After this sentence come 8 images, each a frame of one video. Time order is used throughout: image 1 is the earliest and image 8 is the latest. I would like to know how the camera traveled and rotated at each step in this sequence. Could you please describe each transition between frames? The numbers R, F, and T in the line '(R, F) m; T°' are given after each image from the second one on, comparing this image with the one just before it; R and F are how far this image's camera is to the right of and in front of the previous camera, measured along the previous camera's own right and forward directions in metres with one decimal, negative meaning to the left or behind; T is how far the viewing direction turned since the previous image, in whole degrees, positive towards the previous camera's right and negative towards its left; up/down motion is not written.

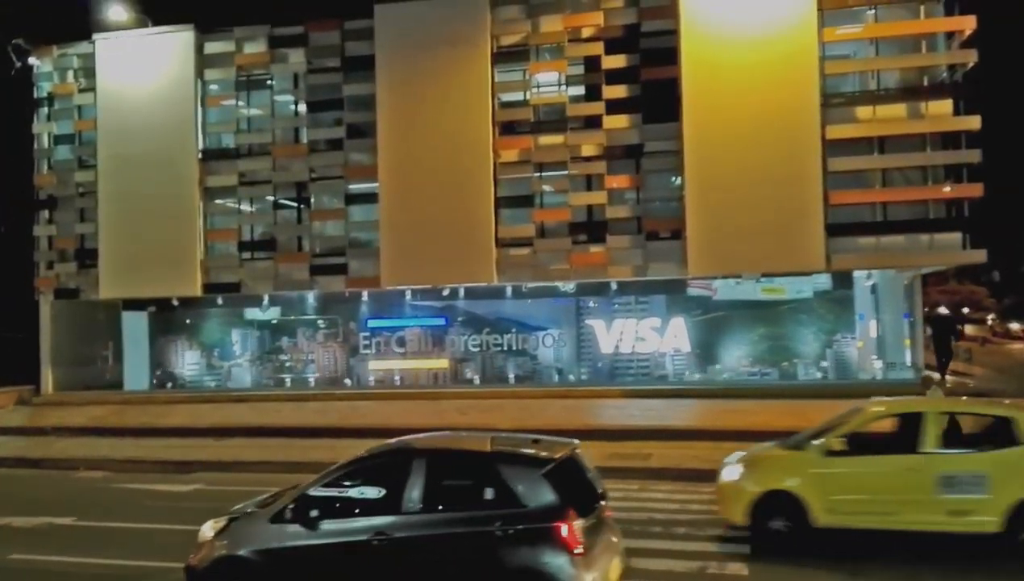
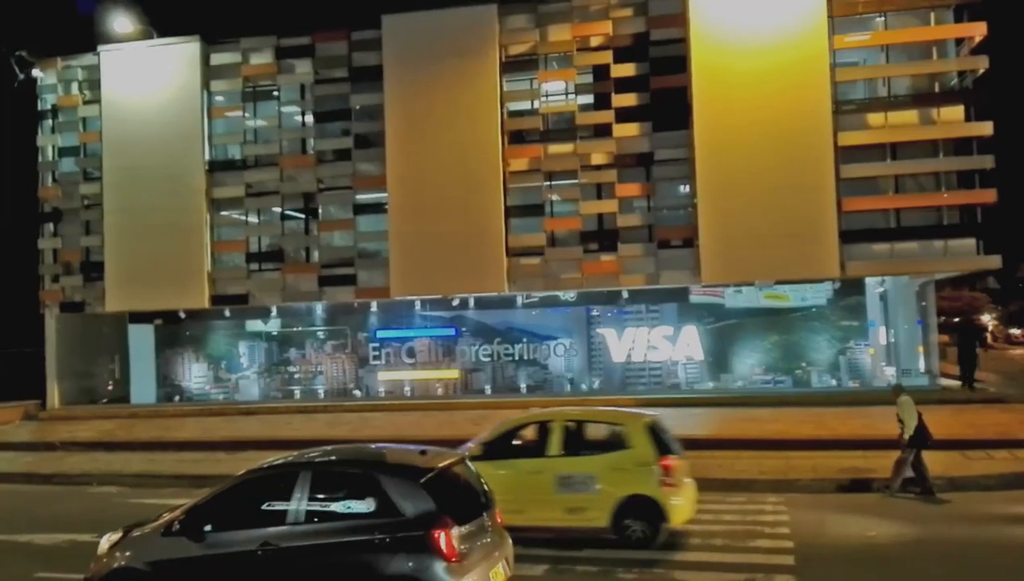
(-0.4, +0.1) m; 0°
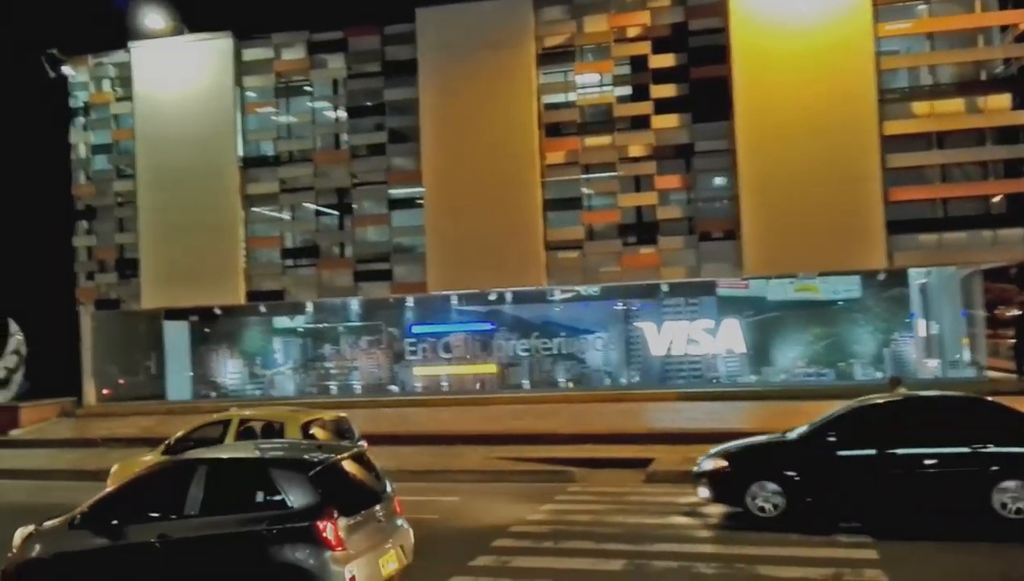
(-0.6, +0.1) m; -1°
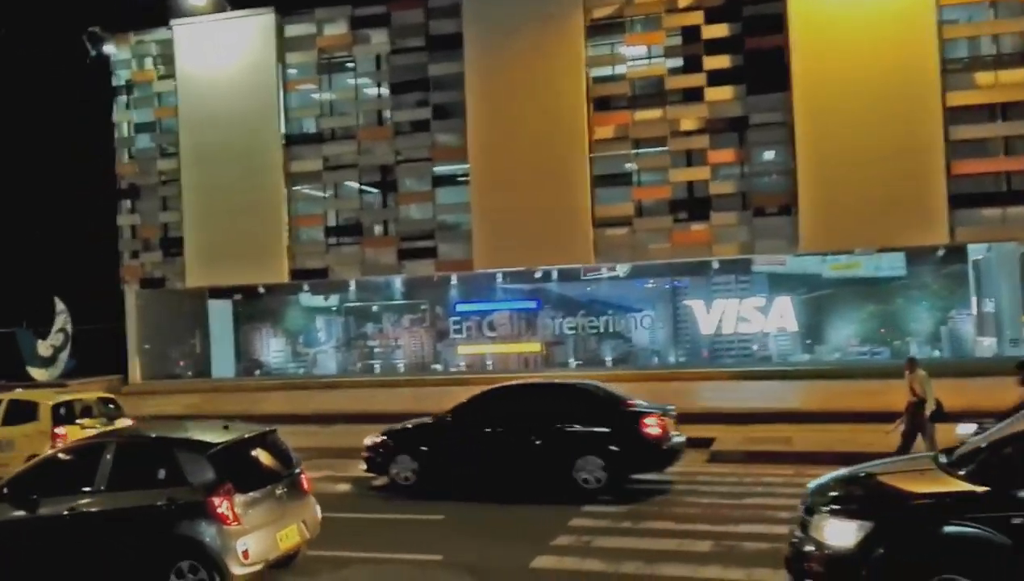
(-0.5, +0.2) m; -2°
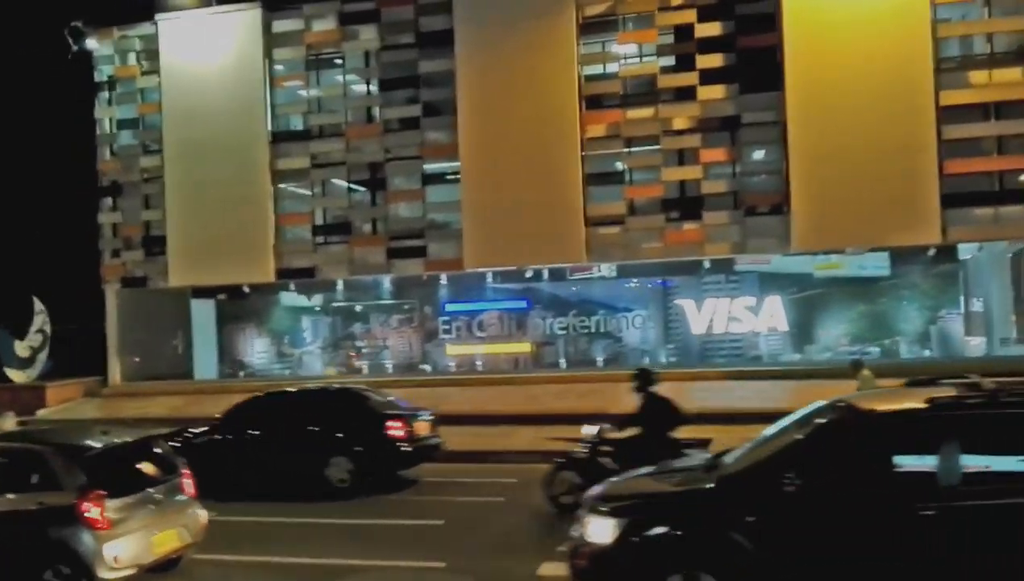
(-0.3, +0.2) m; +1°
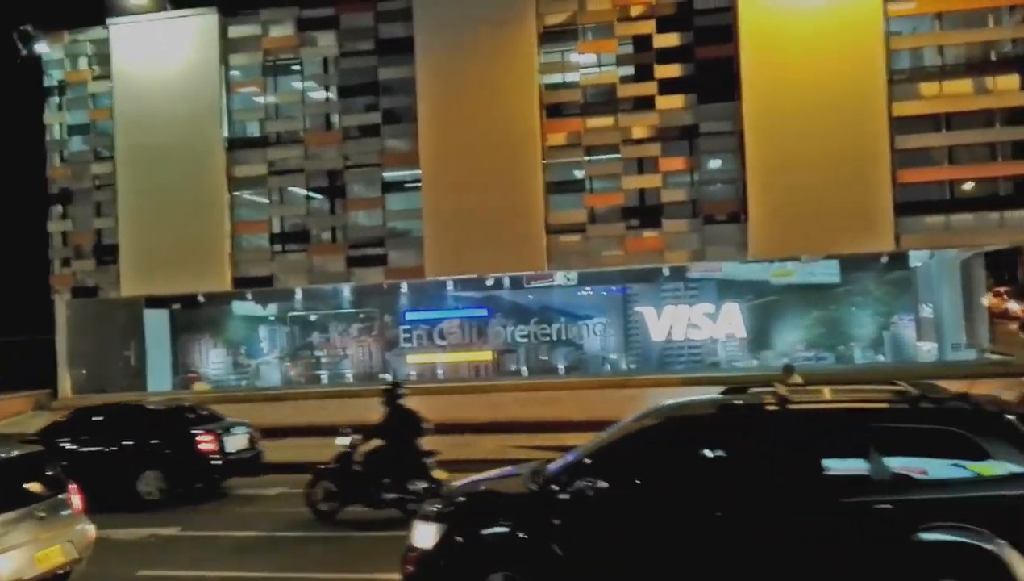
(-0.2, 0.0) m; +3°
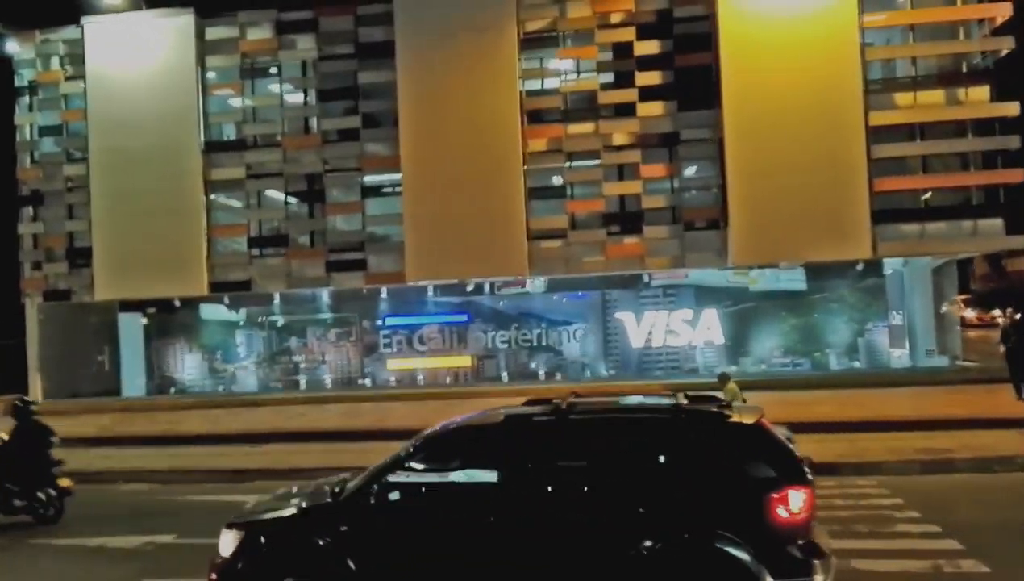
(-0.3, 0.0) m; +2°
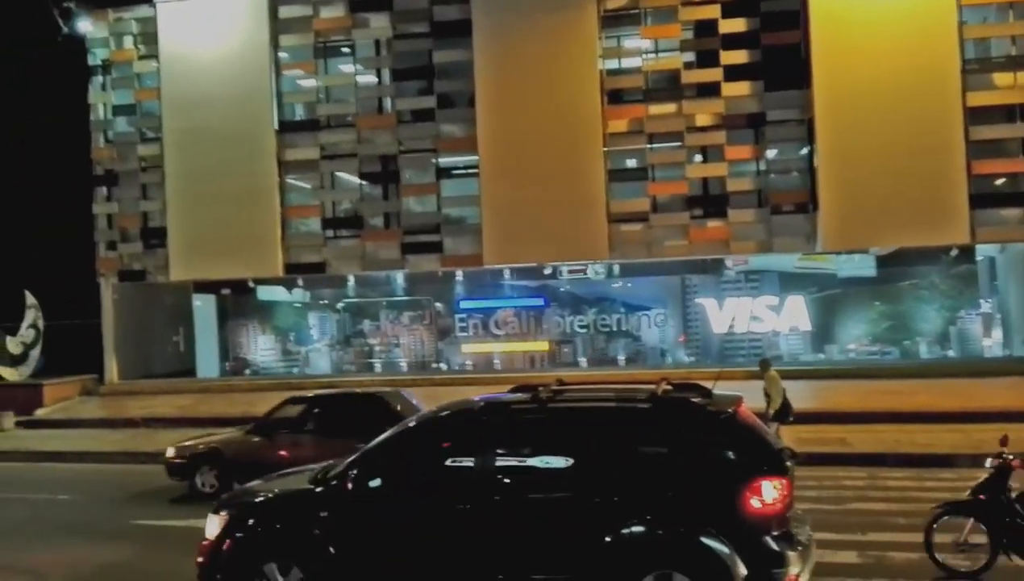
(-1.0, +0.3) m; -2°
